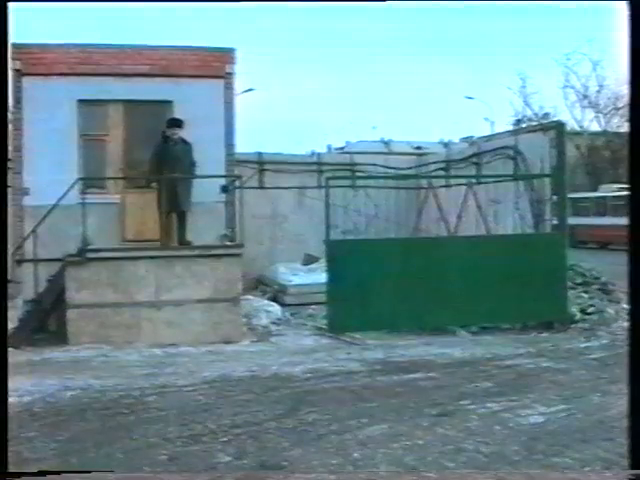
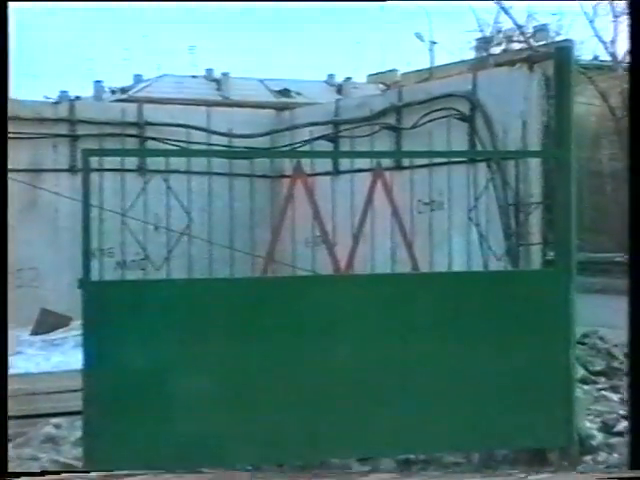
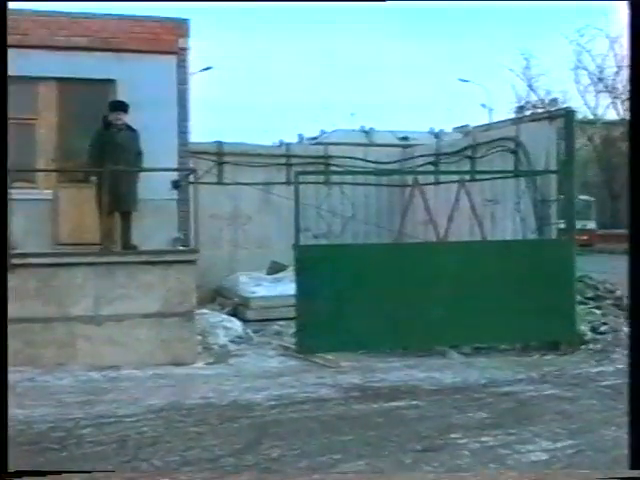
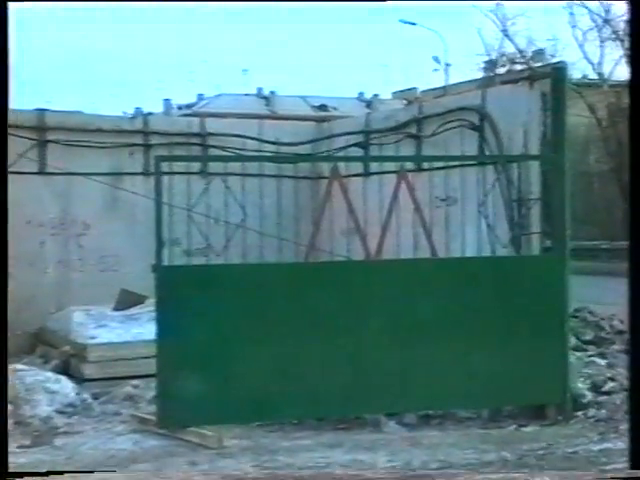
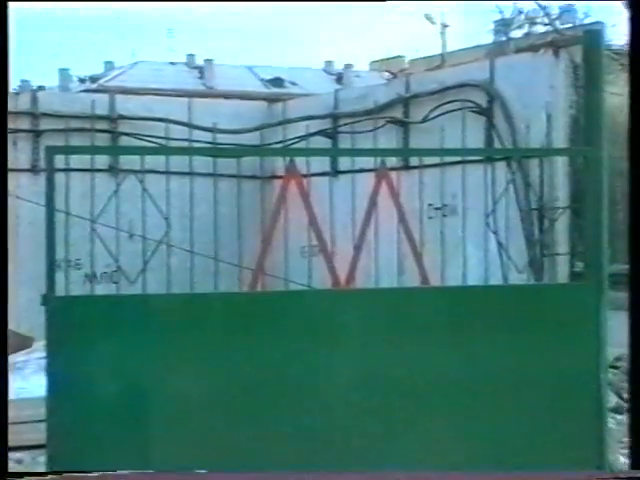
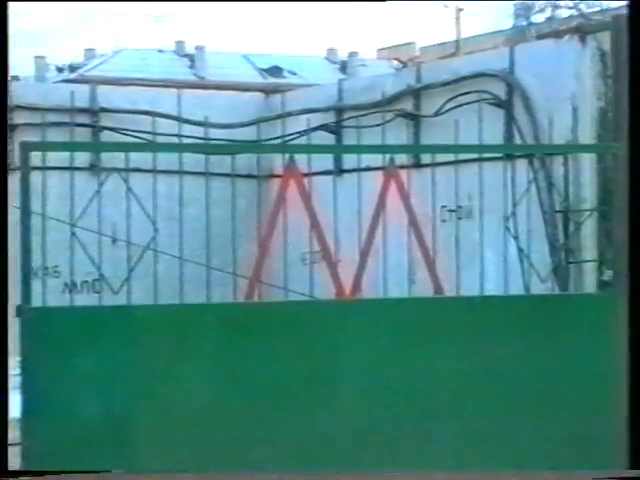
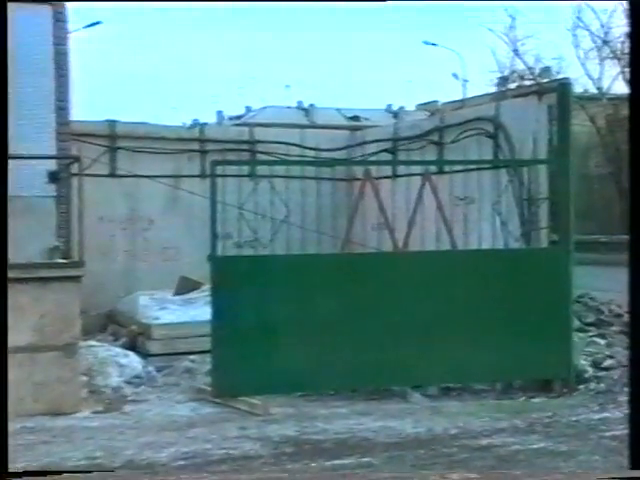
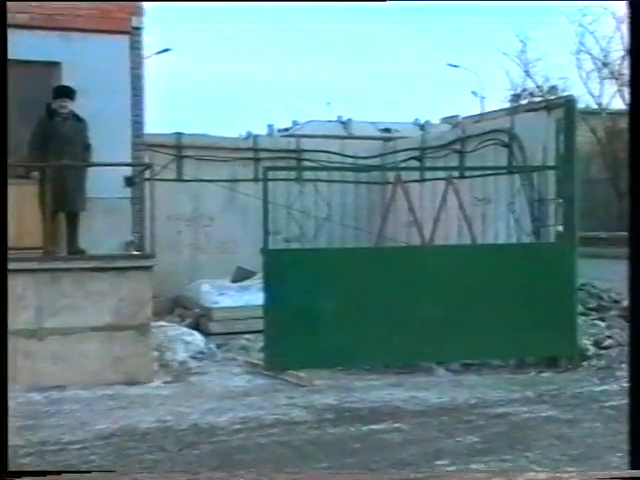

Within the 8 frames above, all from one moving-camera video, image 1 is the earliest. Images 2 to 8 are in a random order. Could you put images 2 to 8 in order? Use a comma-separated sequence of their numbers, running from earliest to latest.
3, 8, 7, 4, 2, 5, 6
